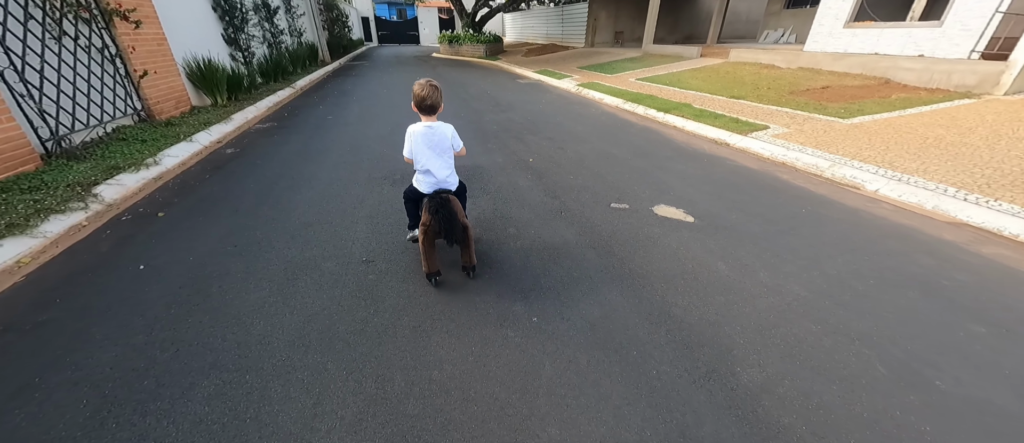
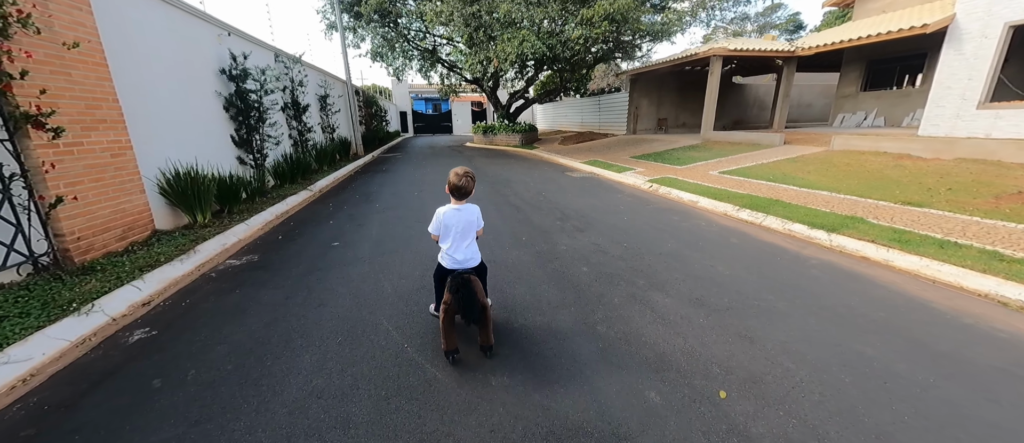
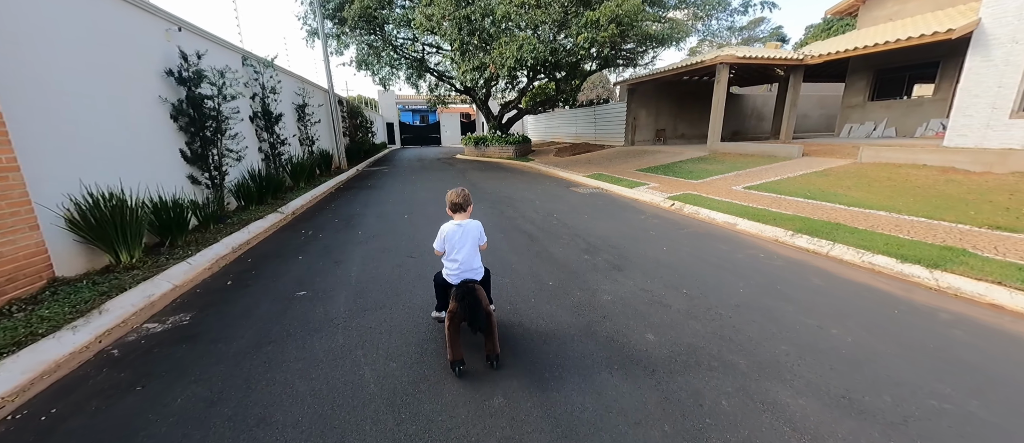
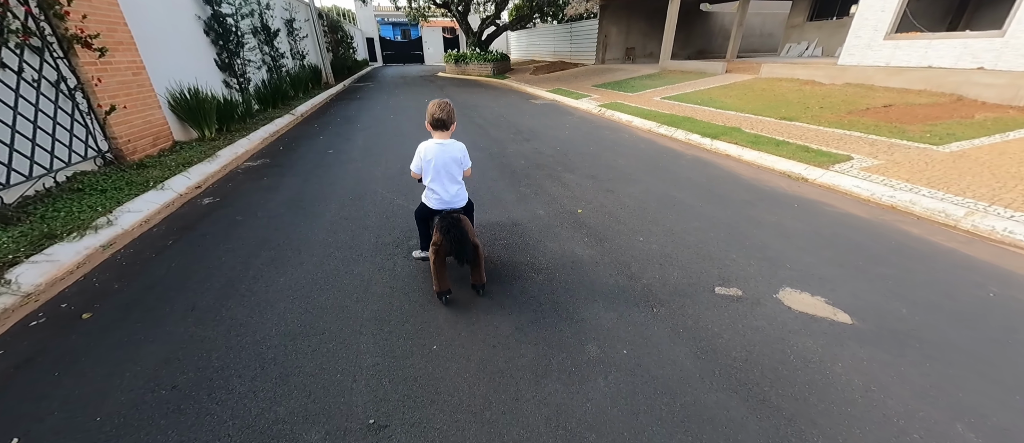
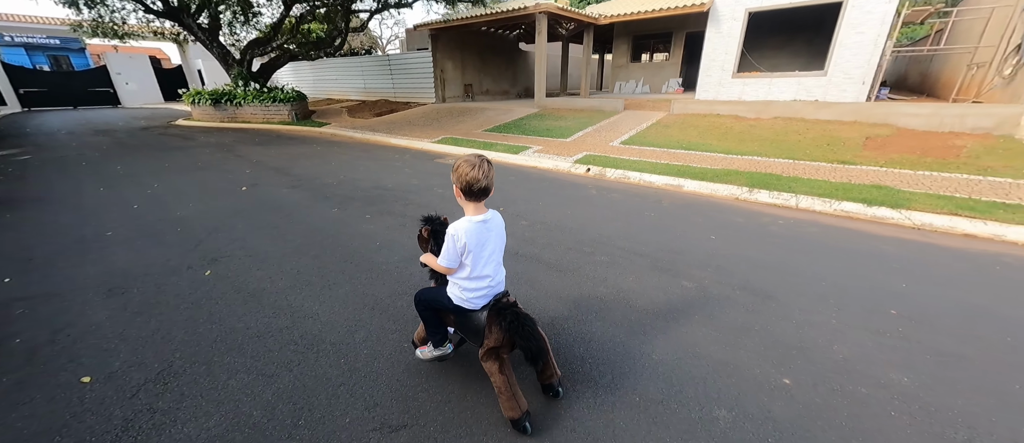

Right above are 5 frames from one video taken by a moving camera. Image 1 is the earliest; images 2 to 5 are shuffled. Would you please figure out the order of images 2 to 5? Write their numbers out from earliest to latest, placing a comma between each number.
4, 2, 3, 5
